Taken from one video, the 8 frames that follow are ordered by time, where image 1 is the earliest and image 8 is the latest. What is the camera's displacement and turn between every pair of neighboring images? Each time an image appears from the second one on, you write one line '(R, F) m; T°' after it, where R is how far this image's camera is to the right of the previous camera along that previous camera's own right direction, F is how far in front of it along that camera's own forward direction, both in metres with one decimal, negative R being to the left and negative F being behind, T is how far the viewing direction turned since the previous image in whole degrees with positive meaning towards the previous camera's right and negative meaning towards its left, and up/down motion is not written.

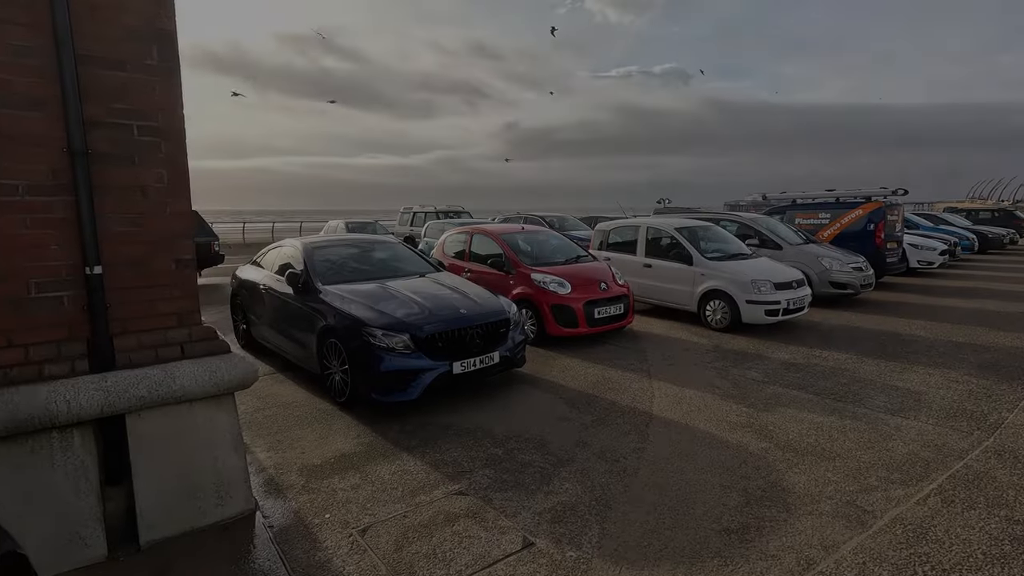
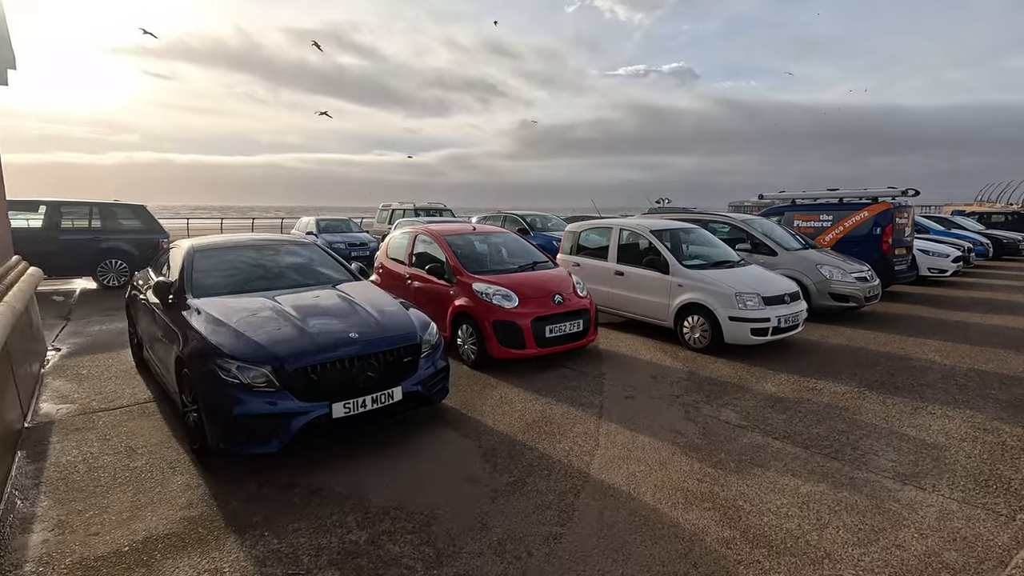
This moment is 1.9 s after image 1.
(+0.7, +1.0) m; 0°
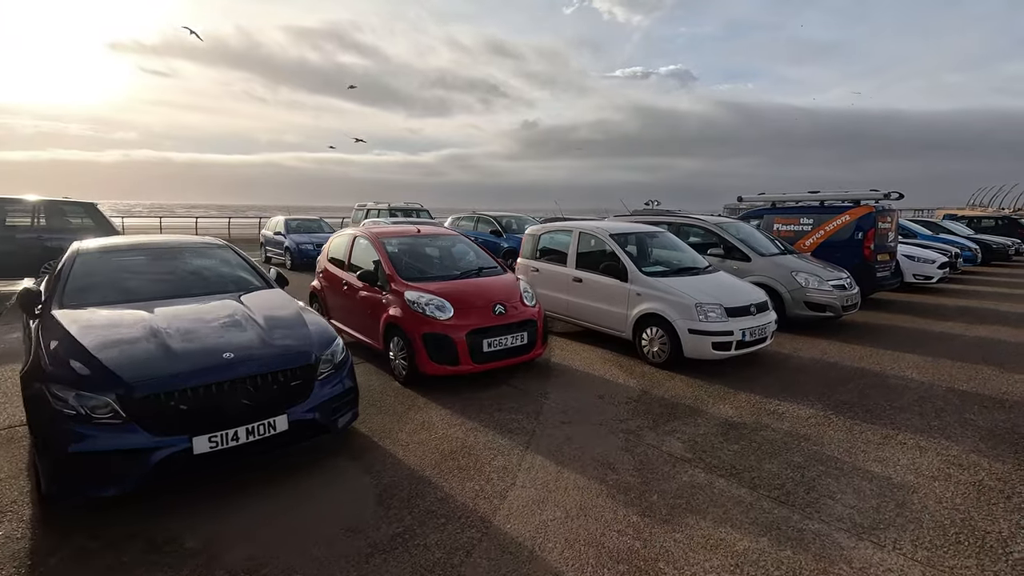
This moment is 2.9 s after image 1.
(+0.5, +0.5) m; 0°
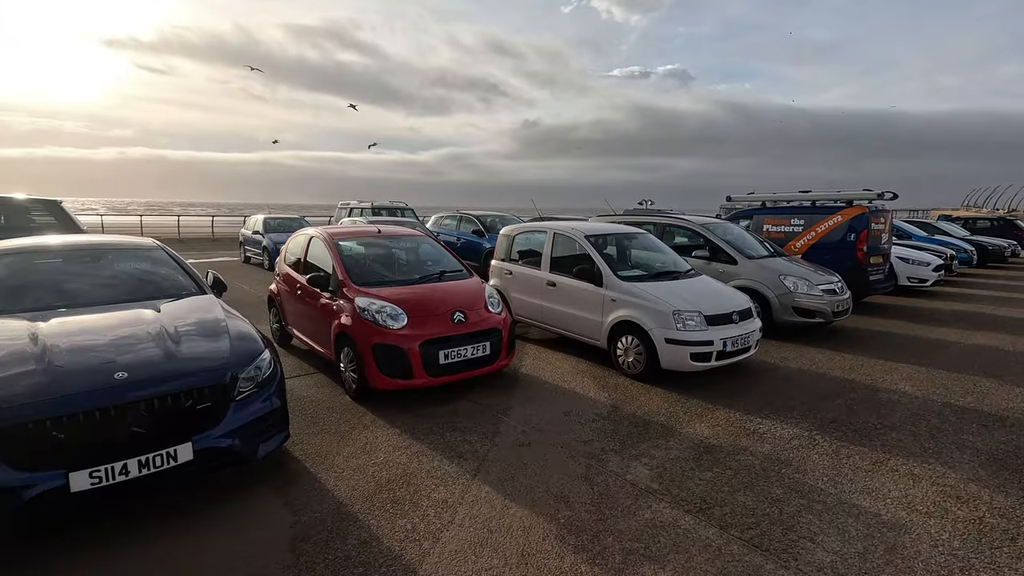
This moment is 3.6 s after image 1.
(+0.3, +0.4) m; 0°
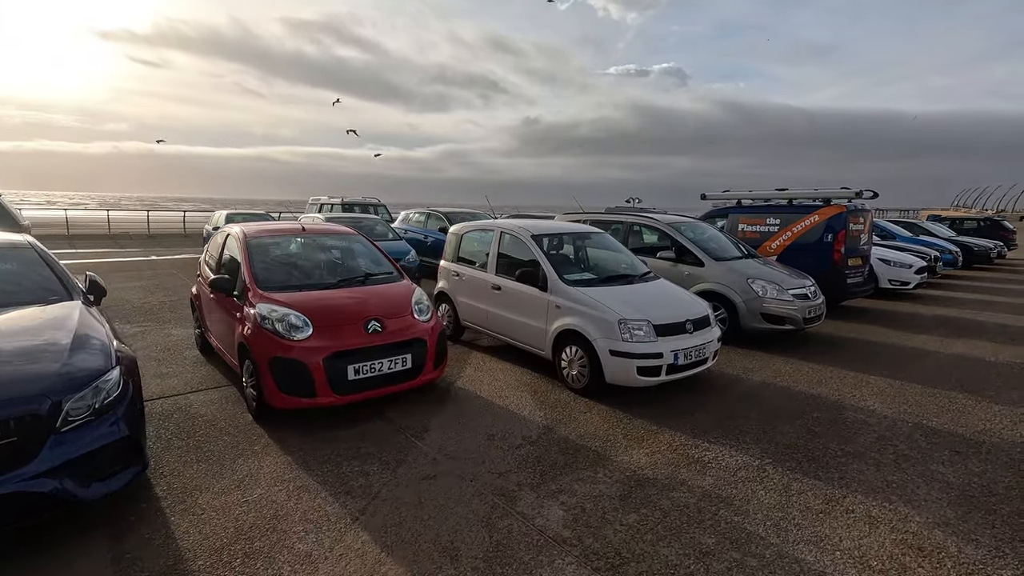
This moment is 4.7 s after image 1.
(+0.5, +0.5) m; +1°
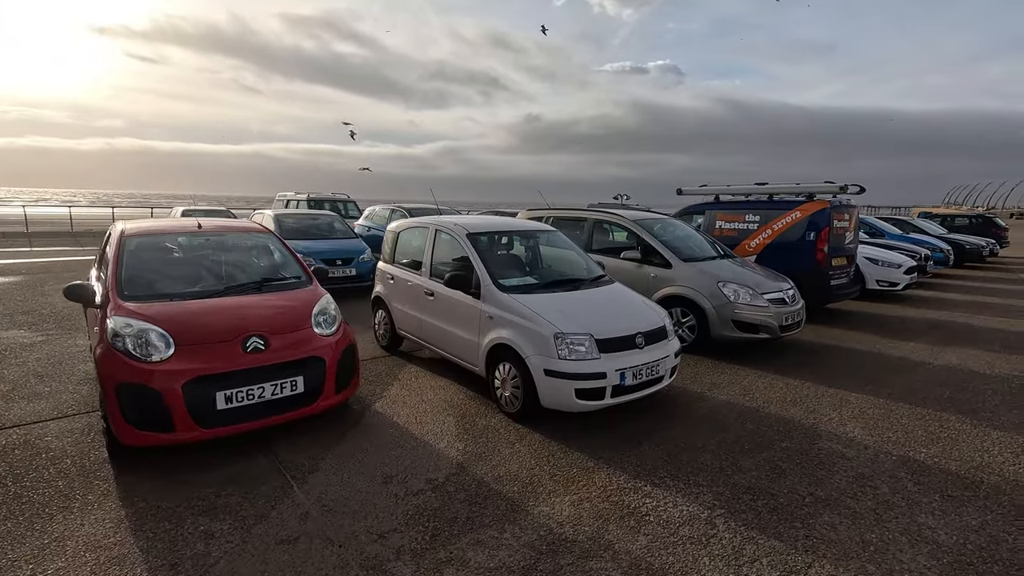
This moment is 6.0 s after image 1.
(+0.5, +0.7) m; +1°
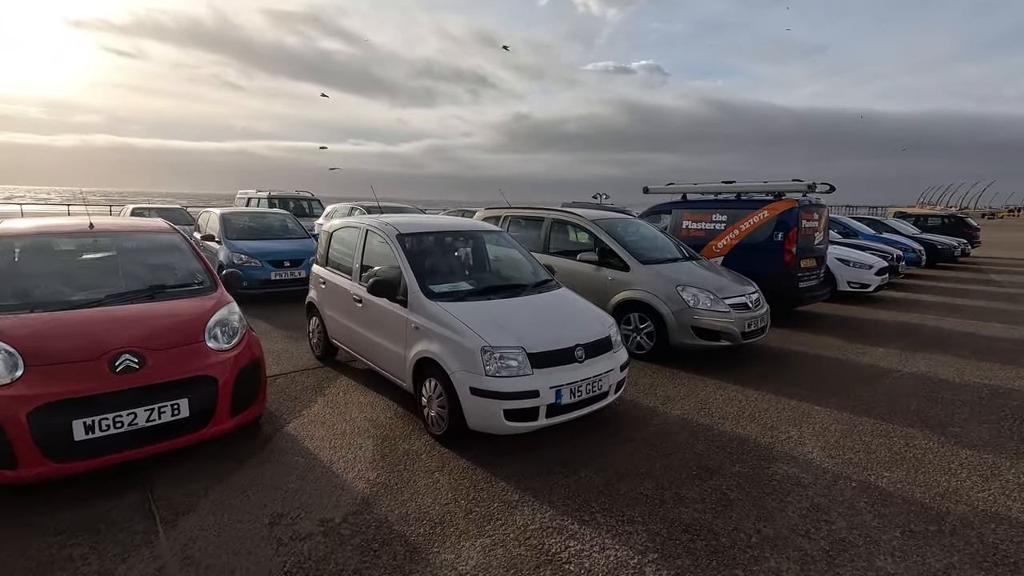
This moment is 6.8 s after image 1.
(+0.4, +0.4) m; +2°
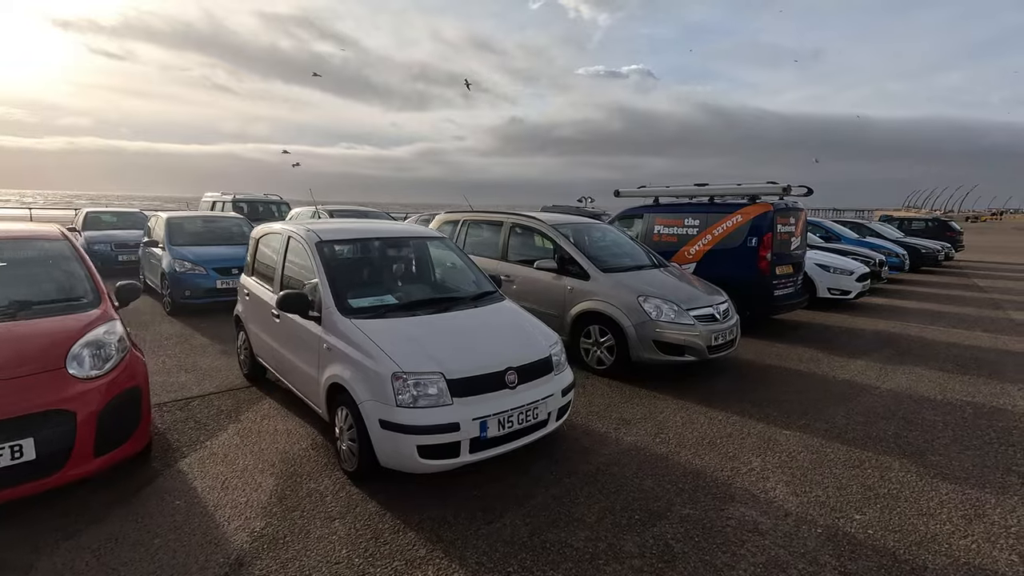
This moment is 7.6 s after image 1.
(+0.4, +0.4) m; +1°
